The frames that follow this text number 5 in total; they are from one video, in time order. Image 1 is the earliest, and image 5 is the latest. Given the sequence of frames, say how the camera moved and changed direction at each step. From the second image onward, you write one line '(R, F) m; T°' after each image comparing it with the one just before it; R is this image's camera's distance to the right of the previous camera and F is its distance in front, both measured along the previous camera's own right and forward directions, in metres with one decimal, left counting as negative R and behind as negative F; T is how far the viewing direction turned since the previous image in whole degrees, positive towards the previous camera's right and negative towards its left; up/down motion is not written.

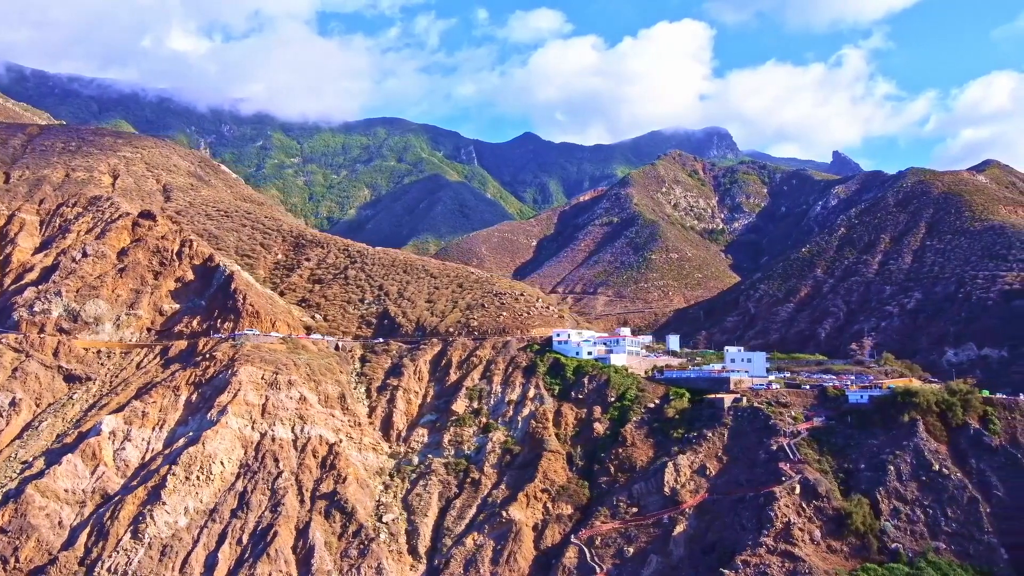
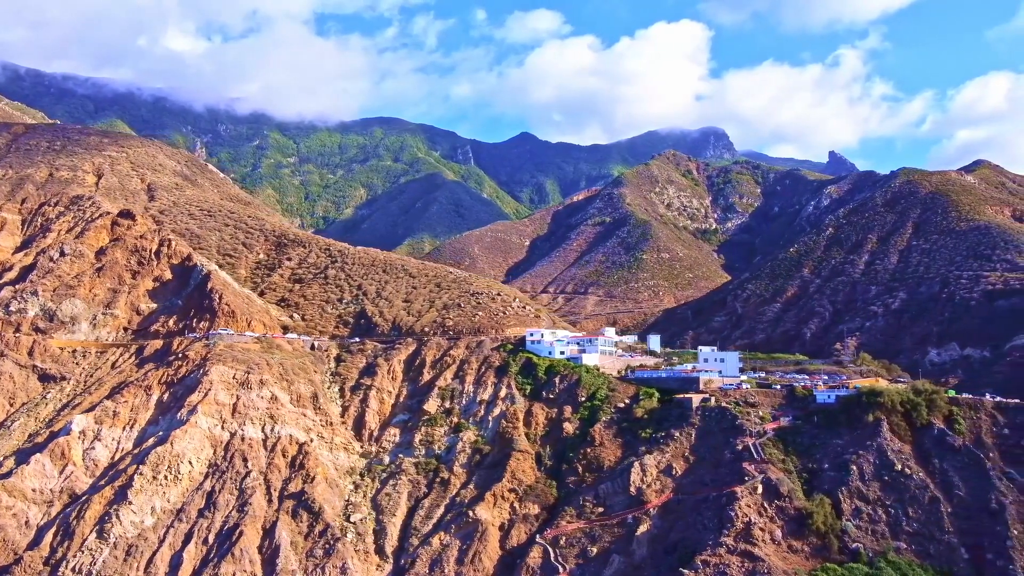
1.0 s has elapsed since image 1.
(+1.4, 0.0) m; 0°
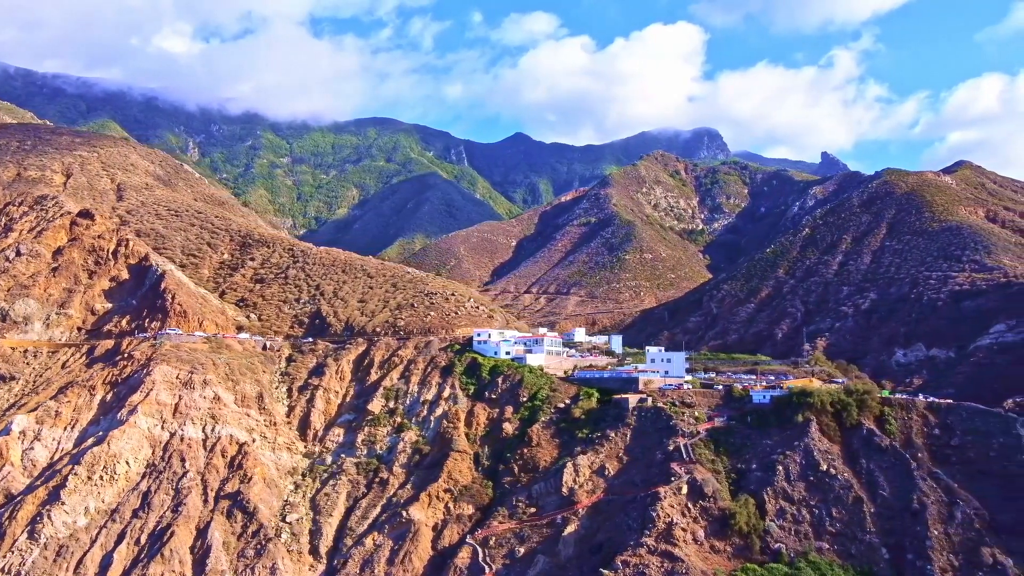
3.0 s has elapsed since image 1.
(+2.8, 0.0) m; 0°
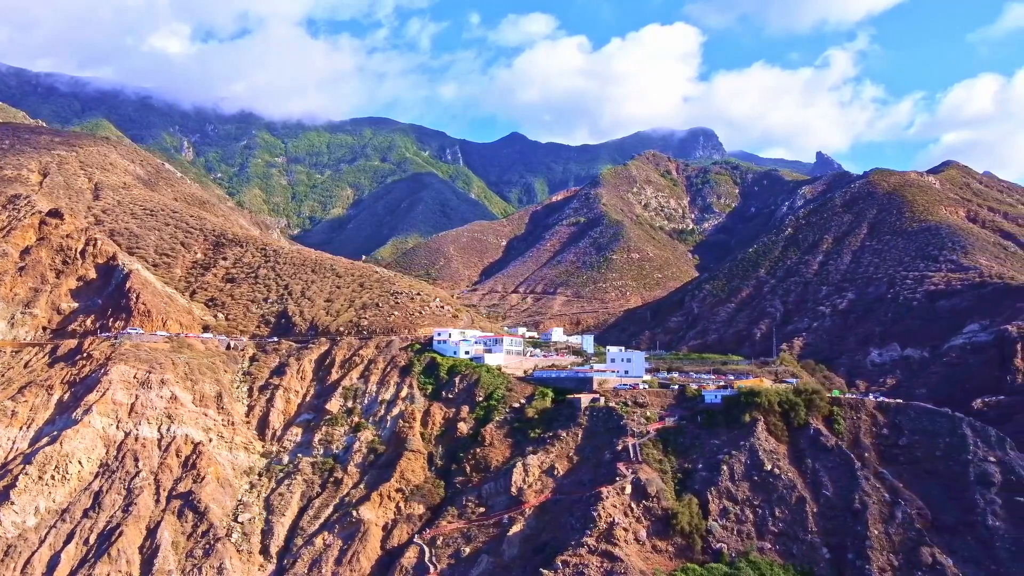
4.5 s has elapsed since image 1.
(+2.1, 0.0) m; 0°
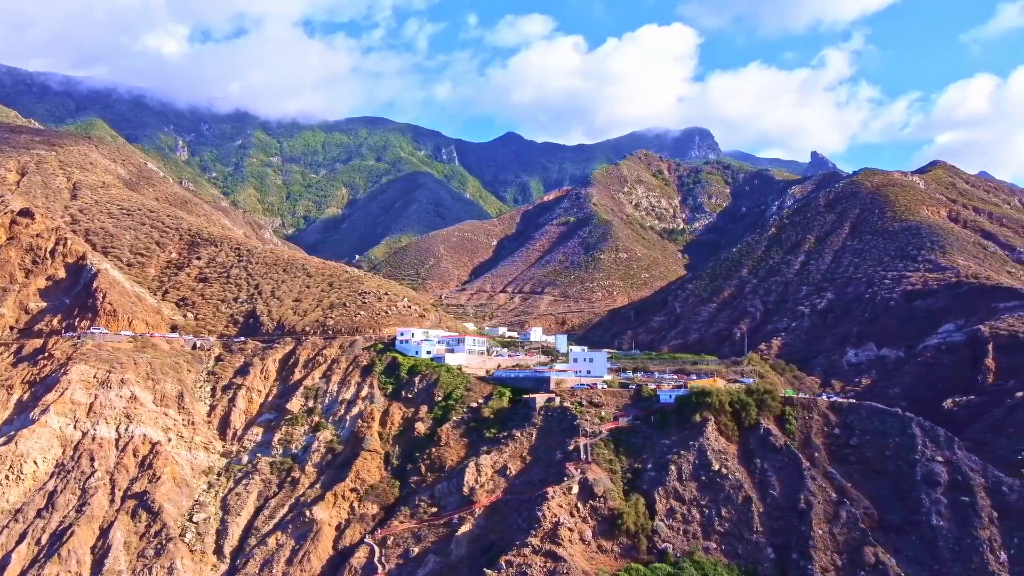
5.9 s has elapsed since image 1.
(+2.0, 0.0) m; 0°
